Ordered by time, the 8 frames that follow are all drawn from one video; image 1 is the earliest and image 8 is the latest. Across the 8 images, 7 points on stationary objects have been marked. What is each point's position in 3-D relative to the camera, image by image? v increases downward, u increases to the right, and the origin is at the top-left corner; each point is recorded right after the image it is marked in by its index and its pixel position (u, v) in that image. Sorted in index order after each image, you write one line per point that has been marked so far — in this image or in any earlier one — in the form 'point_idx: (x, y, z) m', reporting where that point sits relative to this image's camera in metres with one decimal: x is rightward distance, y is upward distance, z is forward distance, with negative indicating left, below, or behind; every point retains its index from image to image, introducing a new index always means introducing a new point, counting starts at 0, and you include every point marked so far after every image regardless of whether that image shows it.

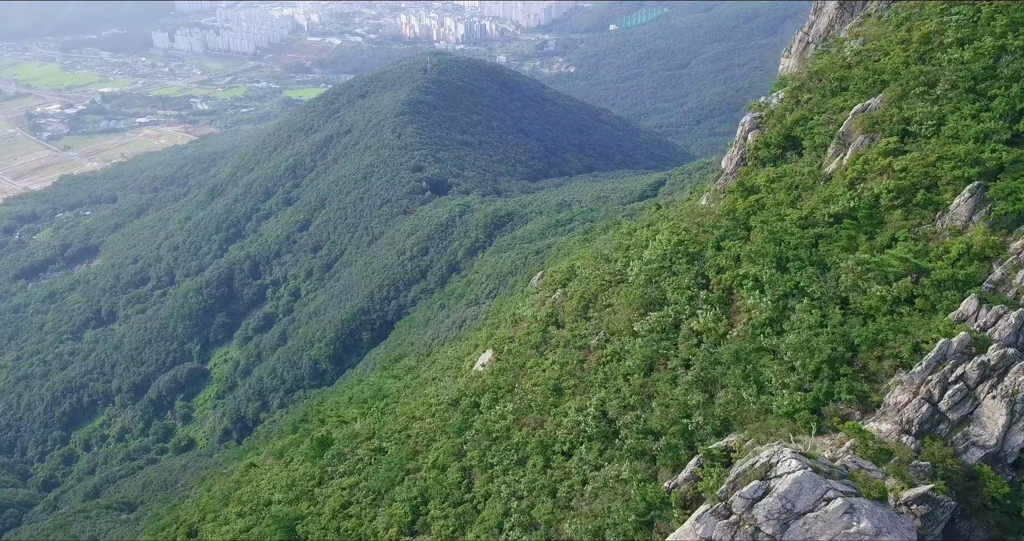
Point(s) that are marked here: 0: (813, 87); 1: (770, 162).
0: (+7.7, +4.7, +19.2) m
1: (+6.4, +2.7, +18.7) m
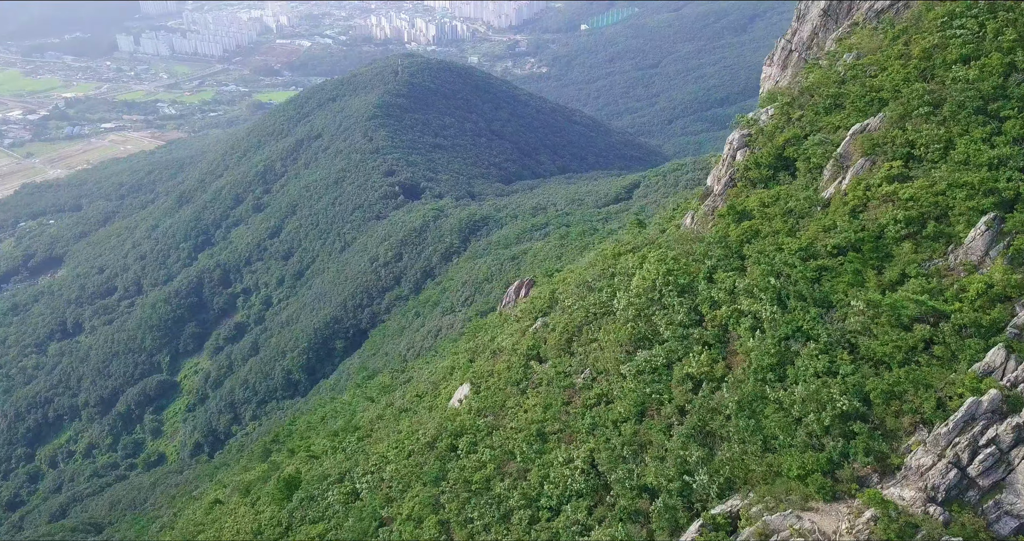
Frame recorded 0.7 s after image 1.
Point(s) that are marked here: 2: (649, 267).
0: (+7.1, +4.1, +18.1) m
1: (+5.9, +2.0, +17.7) m
2: (+3.1, +0.1, +17.3) m
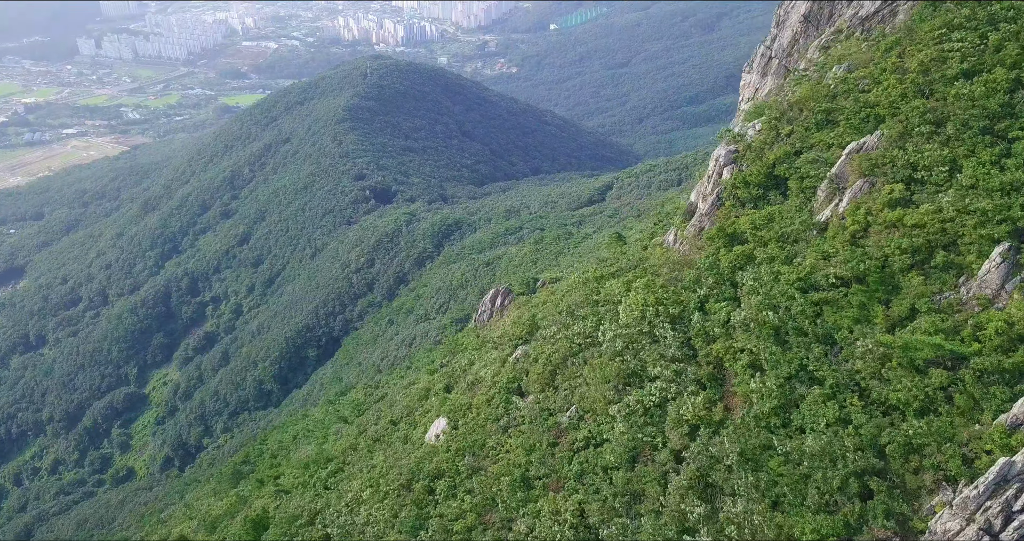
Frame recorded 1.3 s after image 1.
0: (+6.5, +3.5, +17.3) m
1: (+5.3, +1.5, +16.8) m
2: (+2.7, -0.5, +16.3) m
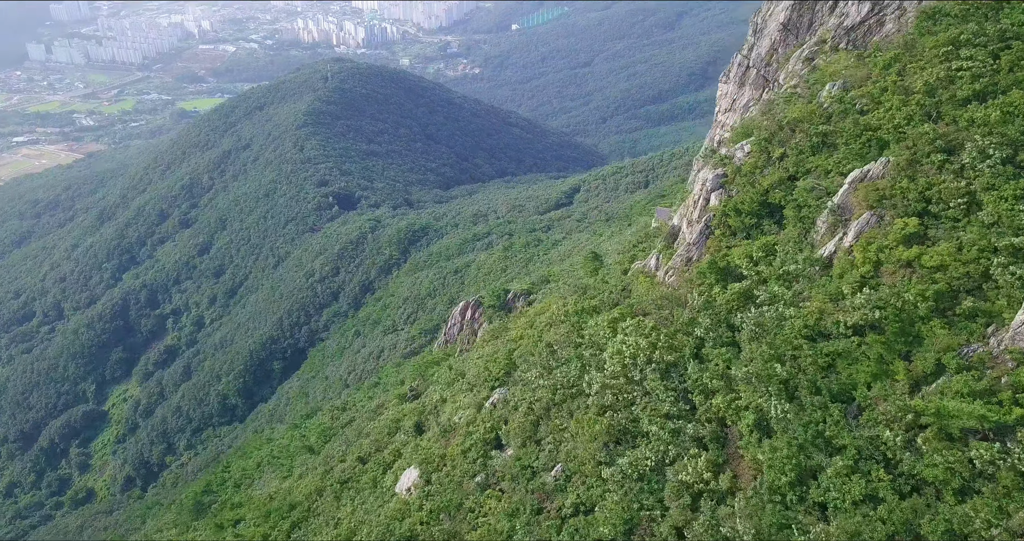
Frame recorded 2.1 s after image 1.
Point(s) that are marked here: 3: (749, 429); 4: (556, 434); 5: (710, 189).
0: (+5.9, +2.8, +16.1) m
1: (+4.8, +0.7, +15.5) m
2: (+2.2, -1.3, +14.9) m
3: (+3.6, -2.4, +11.5) m
4: (+0.8, -3.1, +14.3) m
5: (+4.4, +1.8, +16.9) m
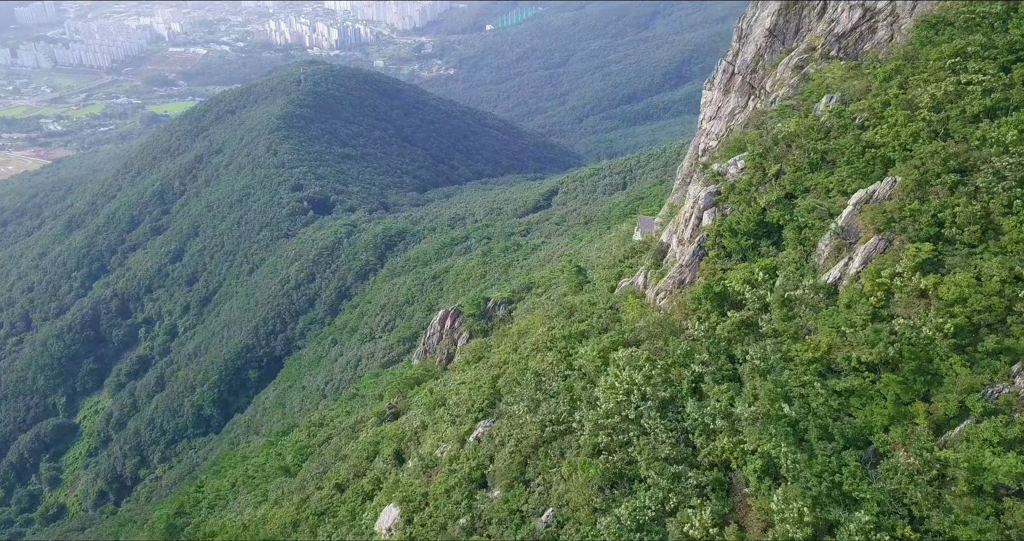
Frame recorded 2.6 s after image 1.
0: (+5.5, +2.4, +15.3) m
1: (+4.5, +0.3, +14.7) m
2: (+1.9, -1.8, +14.0) m
3: (+3.5, -2.9, +10.6) m
4: (+0.6, -3.7, +13.4) m
5: (+4.0, +1.4, +16.0) m
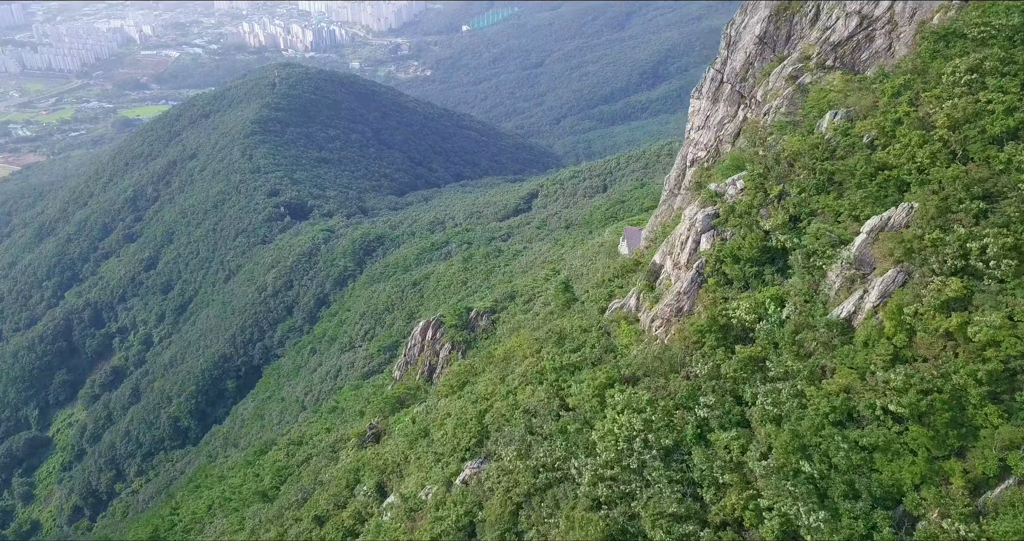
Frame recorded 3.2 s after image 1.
0: (+5.2, +1.8, +14.4) m
1: (+4.2, -0.3, +13.8) m
2: (+1.7, -2.4, +13.0) m
3: (+3.4, -3.4, +9.7) m
4: (+0.5, -4.2, +12.4) m
5: (+3.8, +0.8, +15.1) m
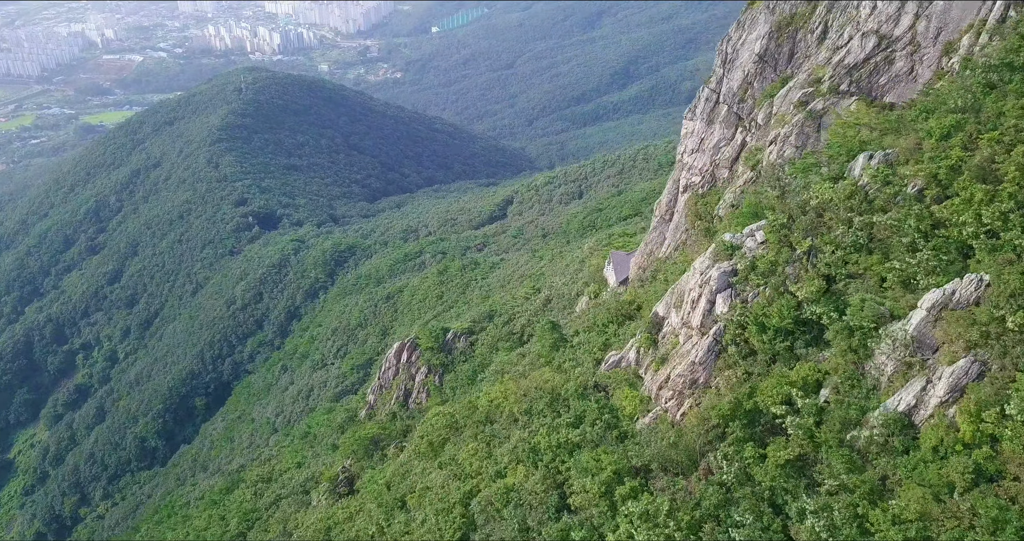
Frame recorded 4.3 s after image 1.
0: (+5.0, +0.7, +12.5) m
1: (+4.1, -1.4, +11.8) m
2: (+1.7, -3.6, +11.0) m
3: (+3.4, -4.6, +7.7) m
4: (+0.5, -5.4, +10.3) m
5: (+3.5, -0.3, +13.1) m
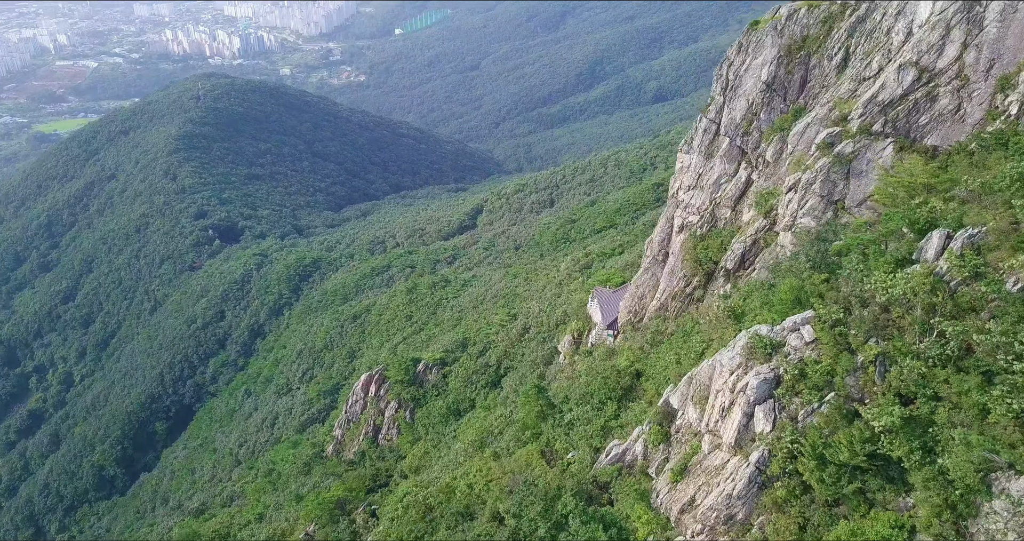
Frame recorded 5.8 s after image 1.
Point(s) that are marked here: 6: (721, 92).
0: (+4.8, -0.7, +9.9) m
1: (+4.0, -2.9, +9.2) m
2: (+1.6, -5.1, +8.3) m
3: (+3.6, -6.1, +5.0) m
4: (+0.5, -7.0, +7.5) m
5: (+3.4, -1.8, +10.5) m
6: (+5.5, +4.5, +19.2) m
